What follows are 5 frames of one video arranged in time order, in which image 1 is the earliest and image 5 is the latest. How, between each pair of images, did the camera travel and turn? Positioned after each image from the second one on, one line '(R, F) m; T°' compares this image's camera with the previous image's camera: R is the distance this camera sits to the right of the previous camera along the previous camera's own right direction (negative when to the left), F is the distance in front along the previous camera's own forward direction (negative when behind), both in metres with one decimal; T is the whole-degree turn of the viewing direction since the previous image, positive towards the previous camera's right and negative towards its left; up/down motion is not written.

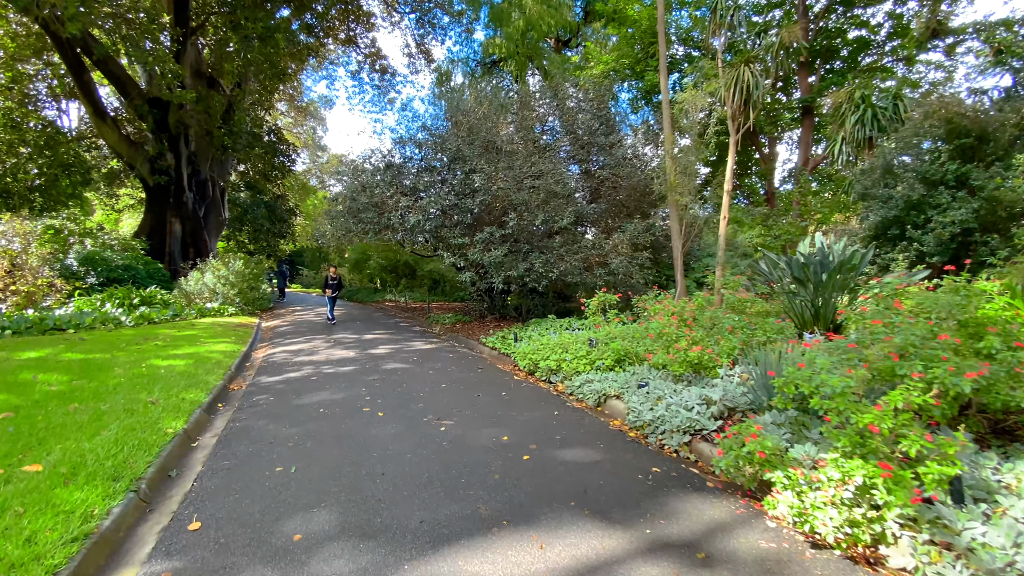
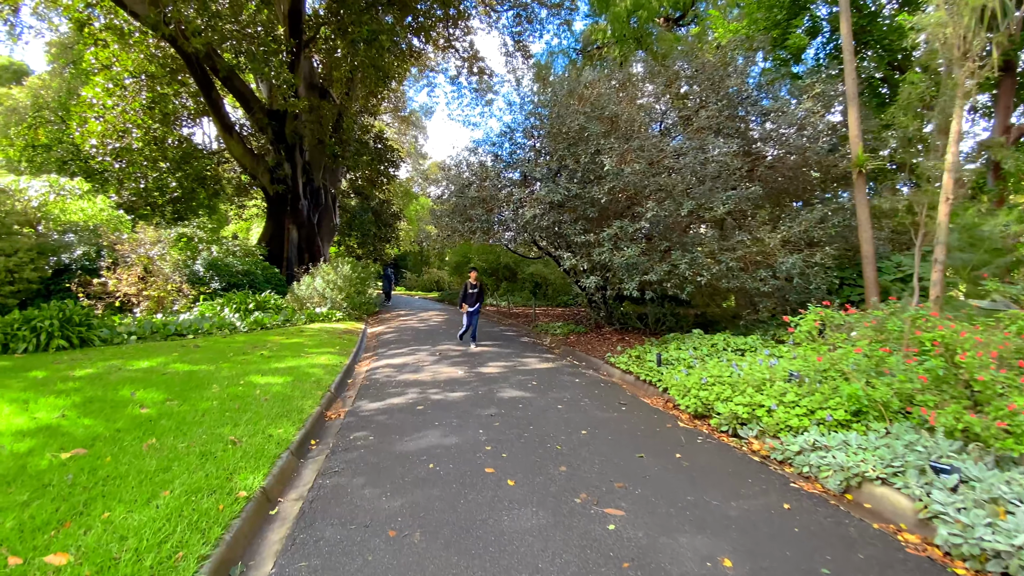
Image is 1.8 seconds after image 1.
(-0.7, +1.5) m; -11°
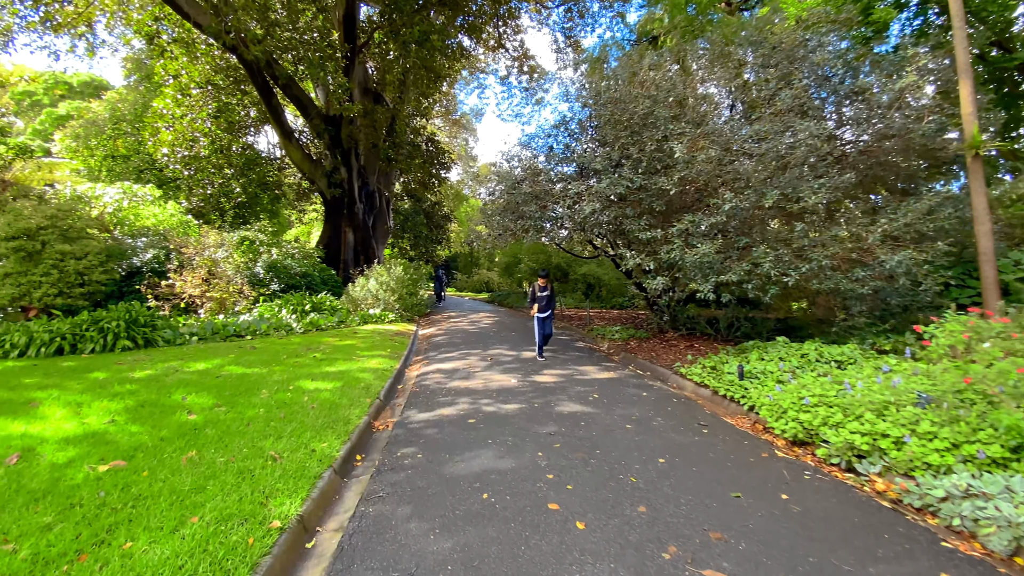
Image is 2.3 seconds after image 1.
(-0.1, +0.5) m; -6°
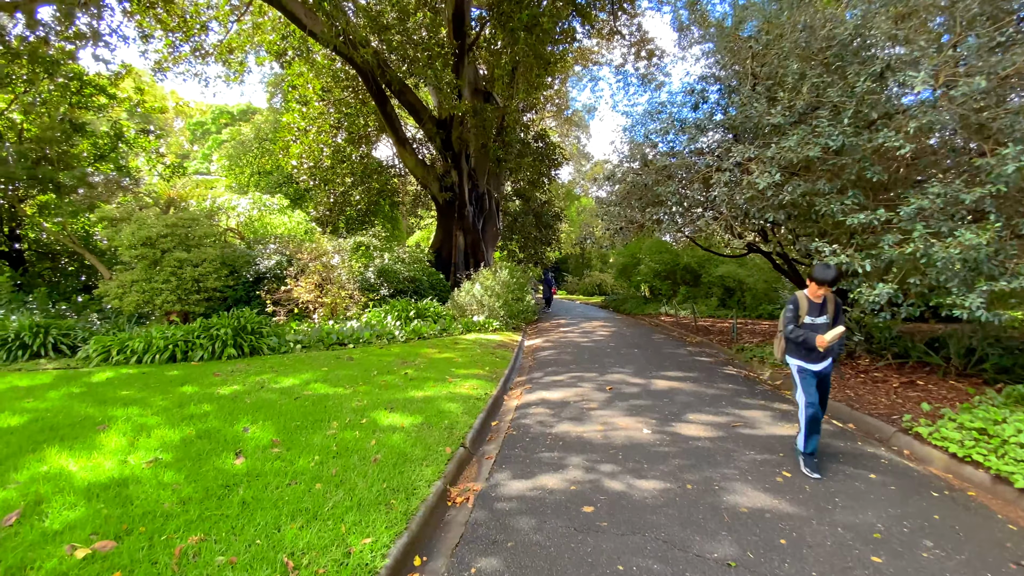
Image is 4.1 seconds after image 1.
(-0.2, +1.6) m; -14°
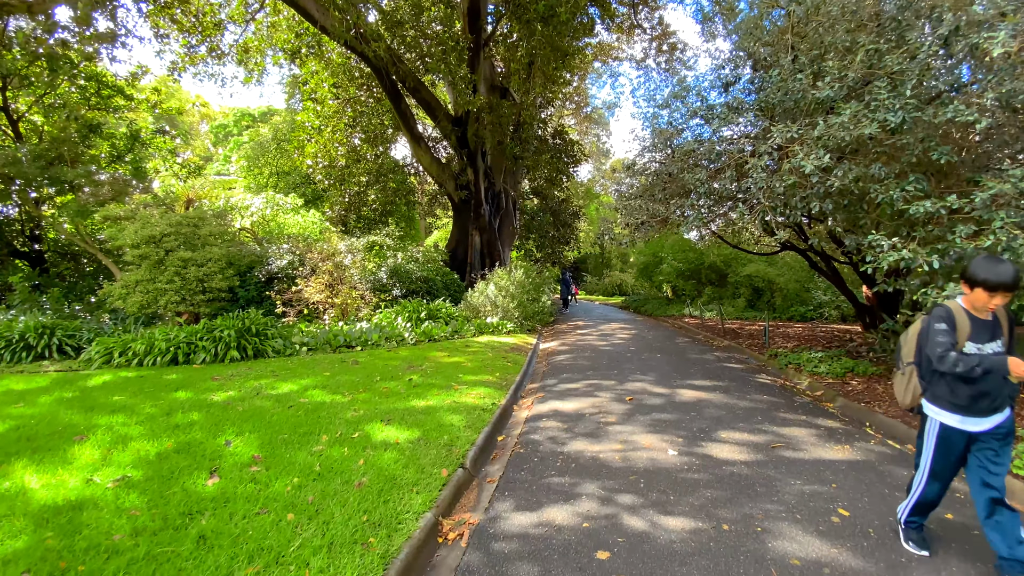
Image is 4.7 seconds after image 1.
(+0.1, +0.5) m; -2°
